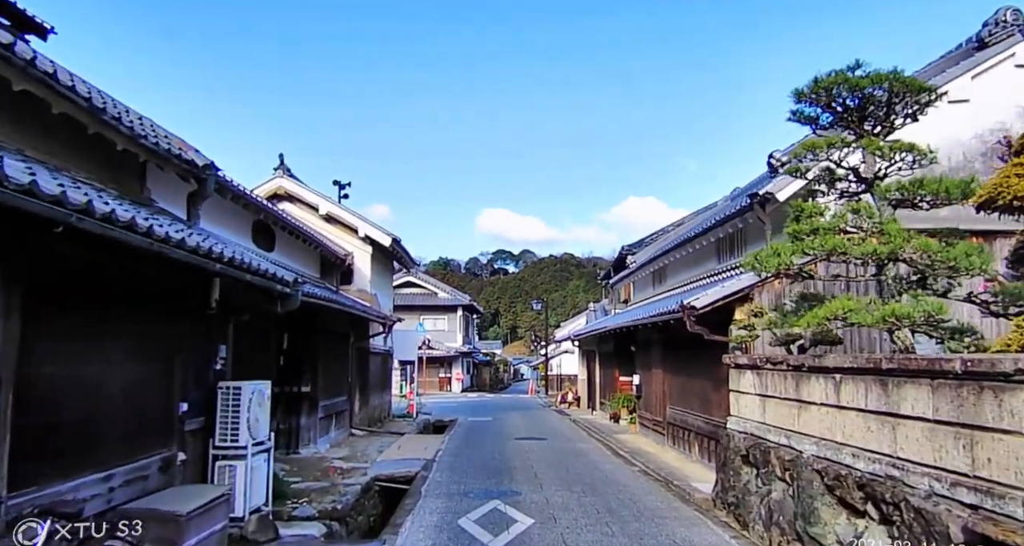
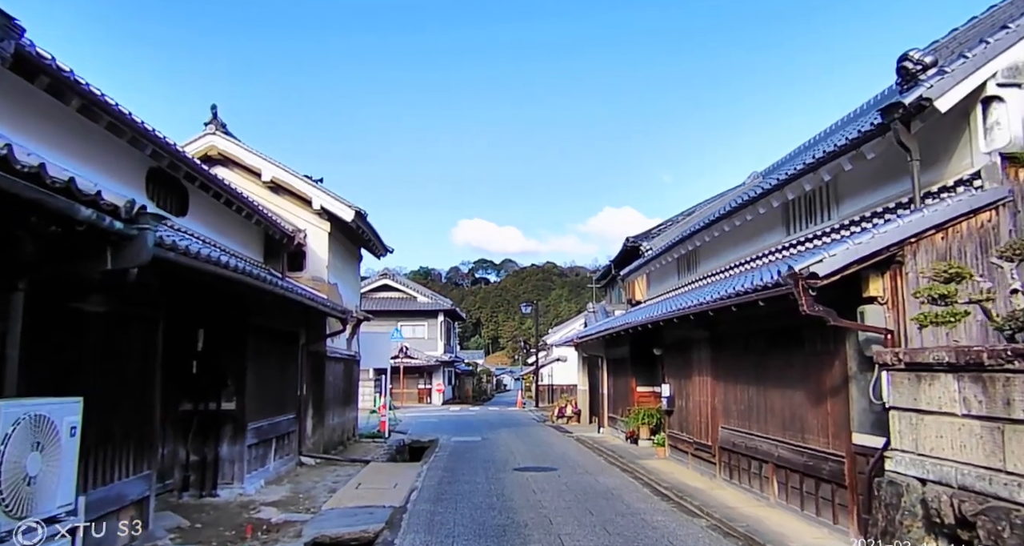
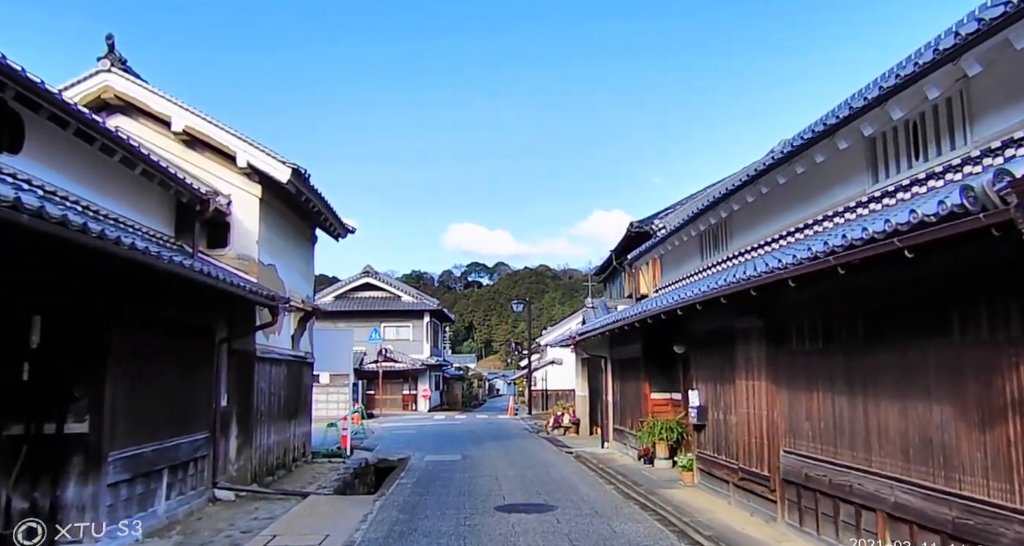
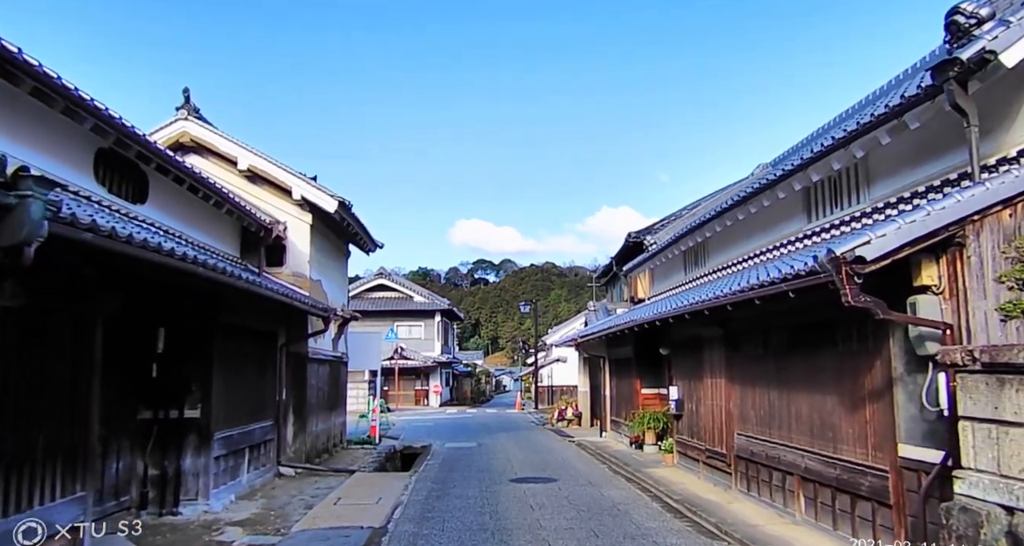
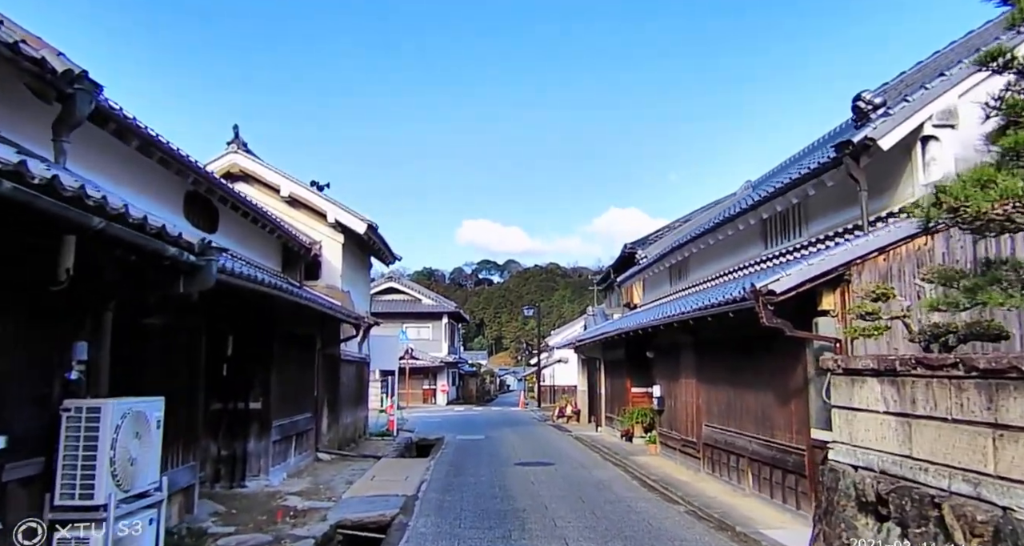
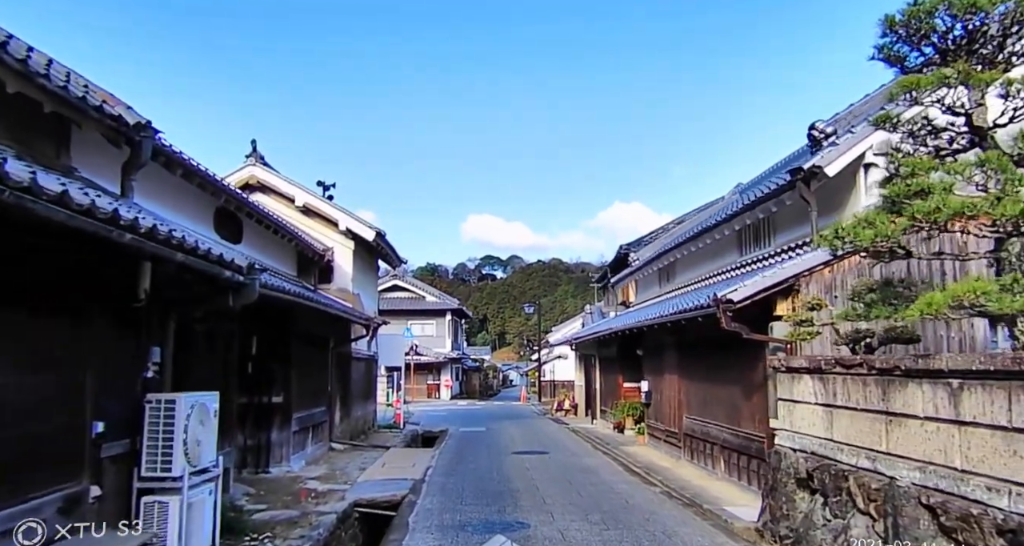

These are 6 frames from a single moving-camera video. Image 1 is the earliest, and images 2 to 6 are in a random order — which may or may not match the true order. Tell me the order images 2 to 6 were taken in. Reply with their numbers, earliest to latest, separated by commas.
6, 5, 2, 4, 3
